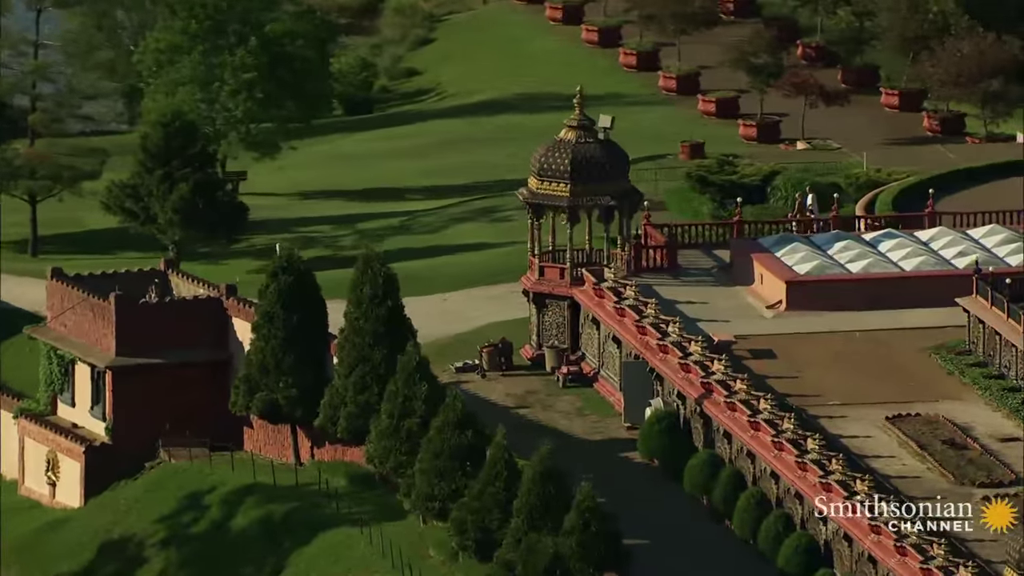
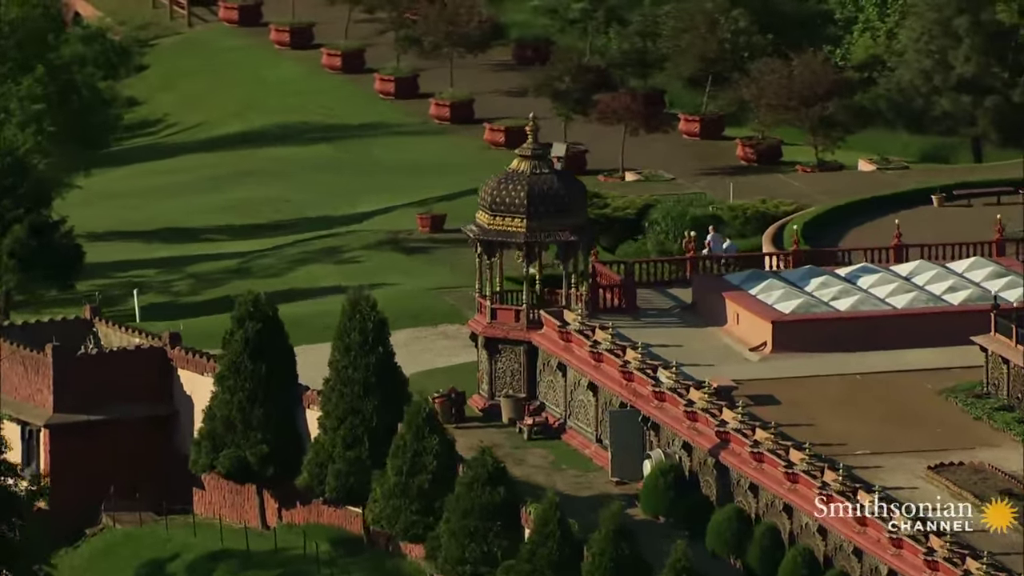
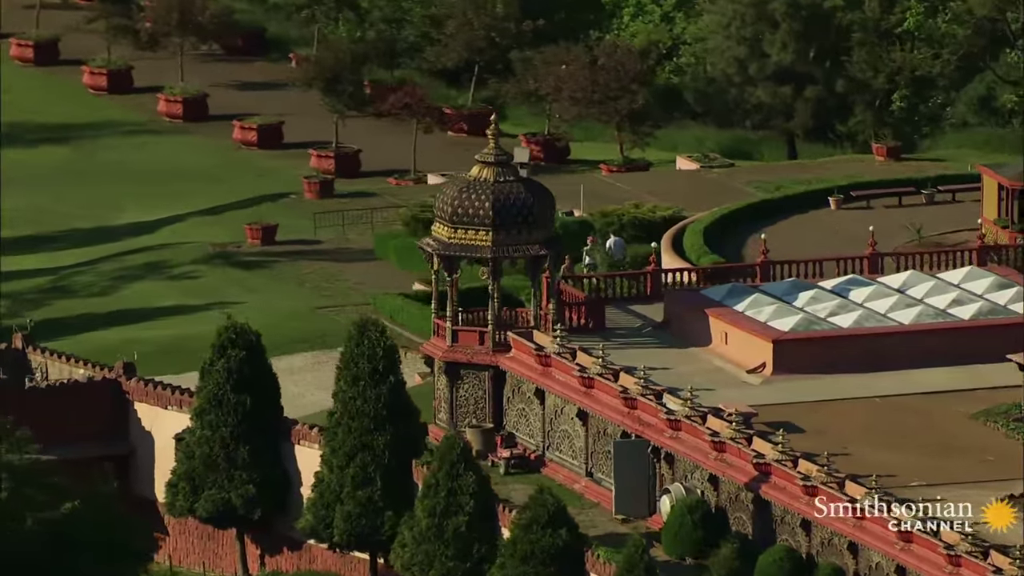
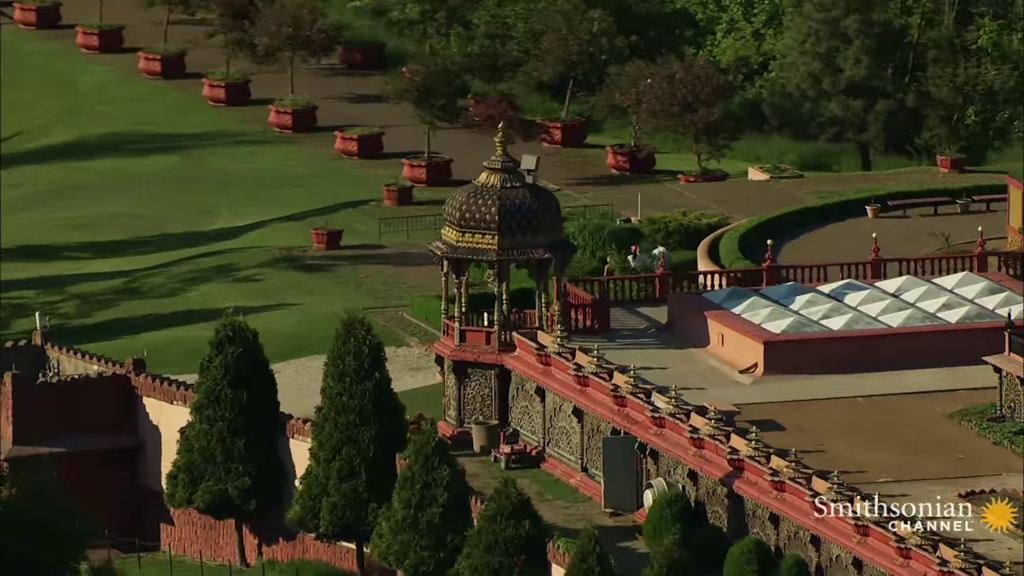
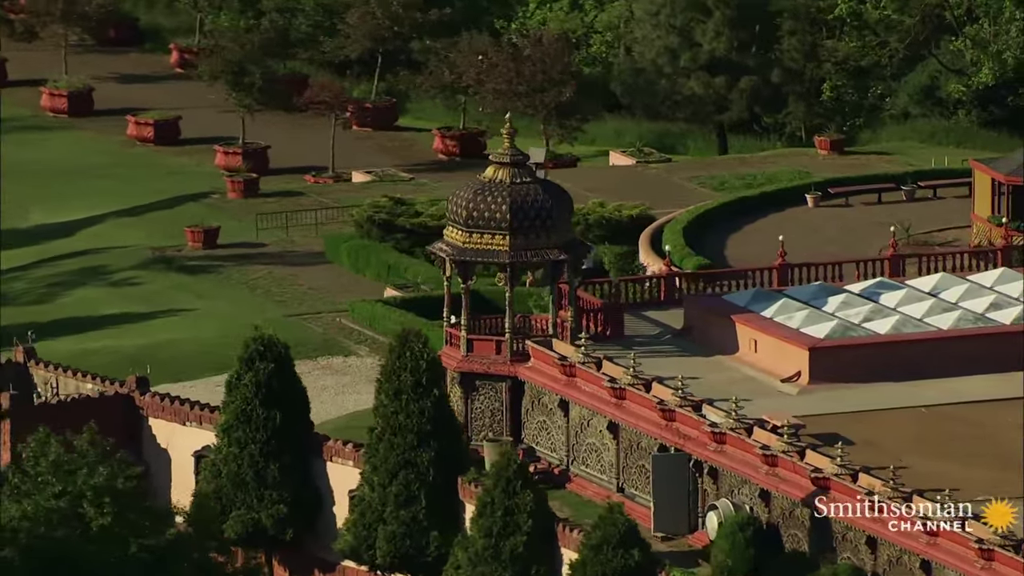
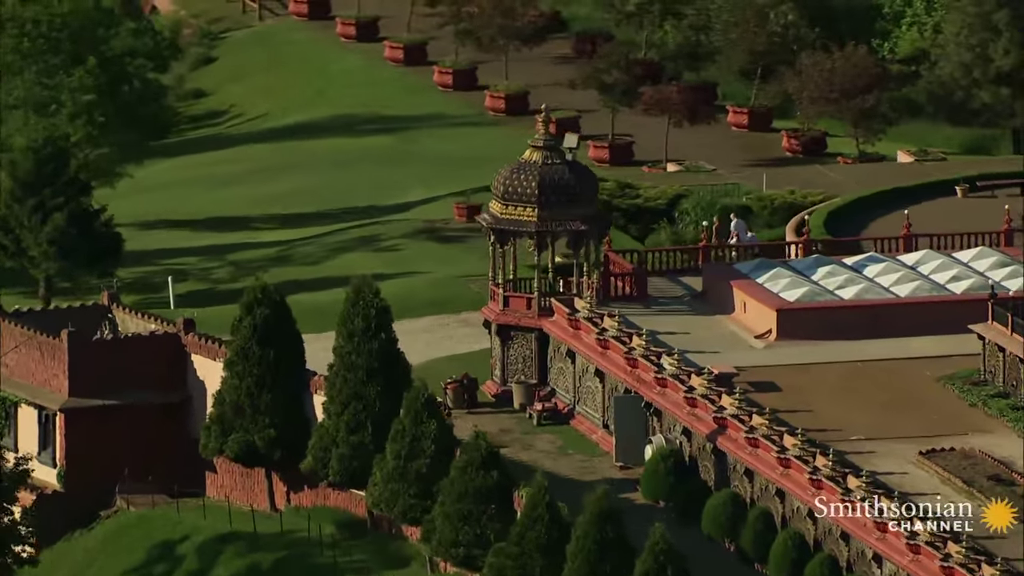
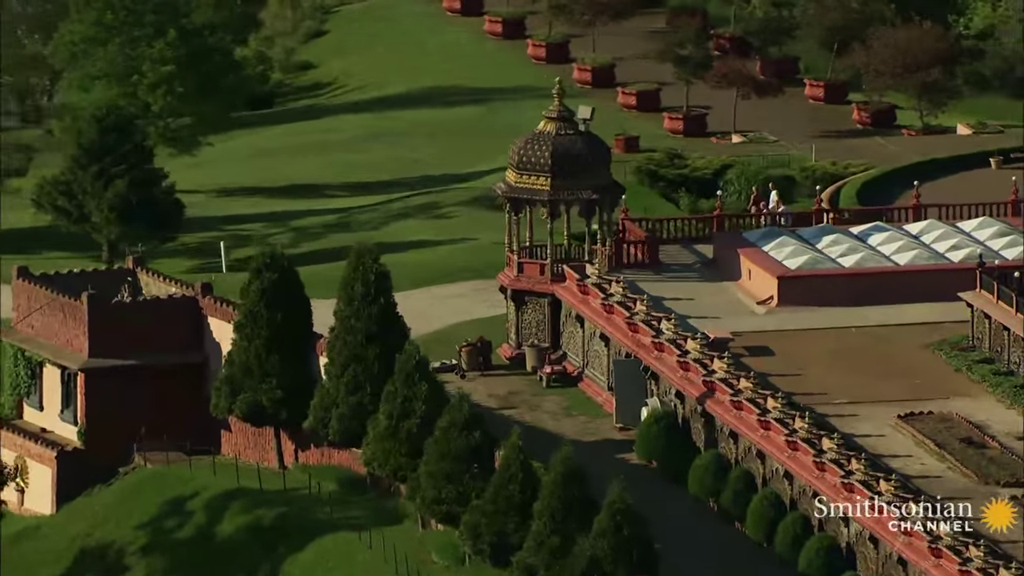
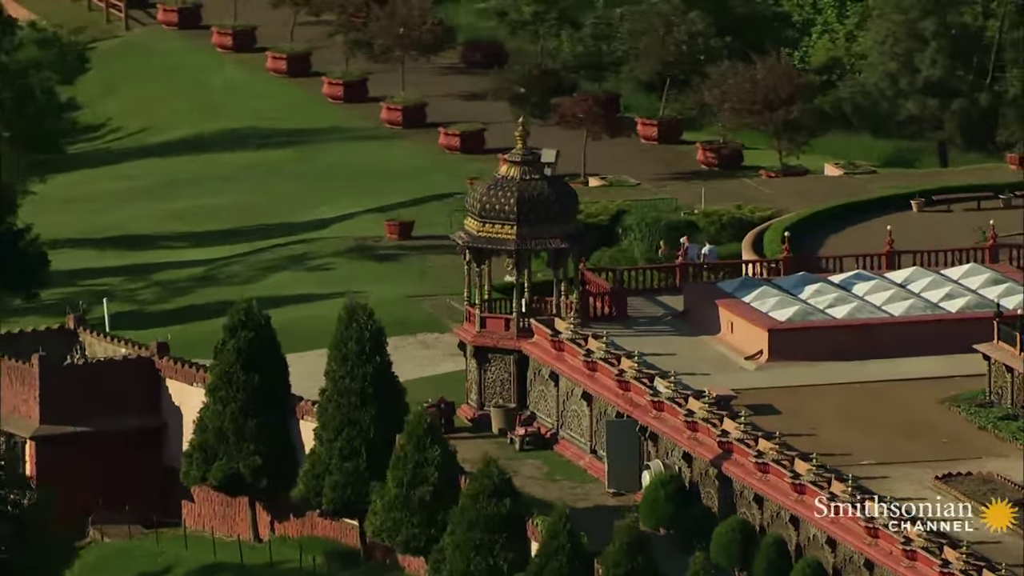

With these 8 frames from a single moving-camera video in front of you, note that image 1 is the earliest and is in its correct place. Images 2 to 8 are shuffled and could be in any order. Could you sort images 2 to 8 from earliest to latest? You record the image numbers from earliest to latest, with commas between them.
7, 6, 2, 8, 4, 3, 5
